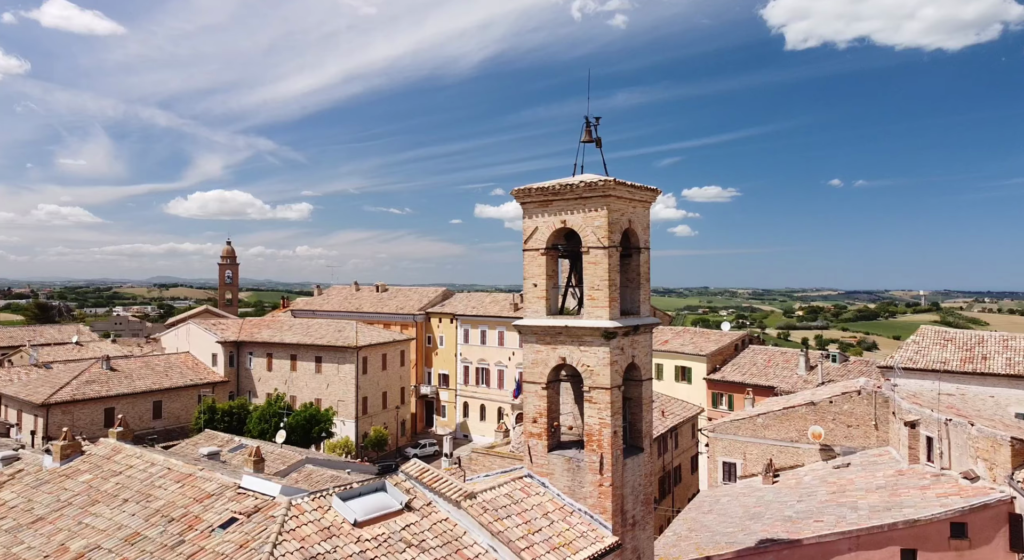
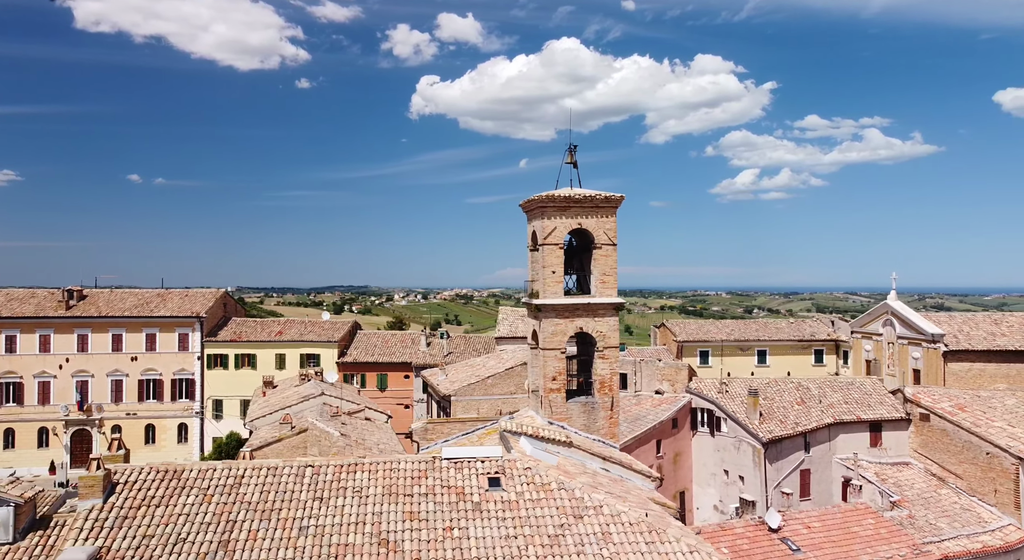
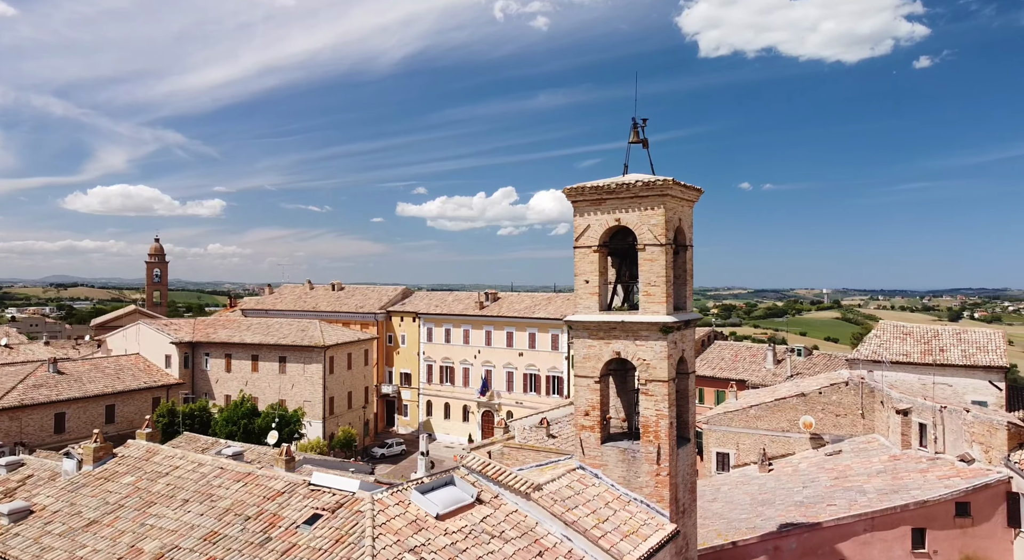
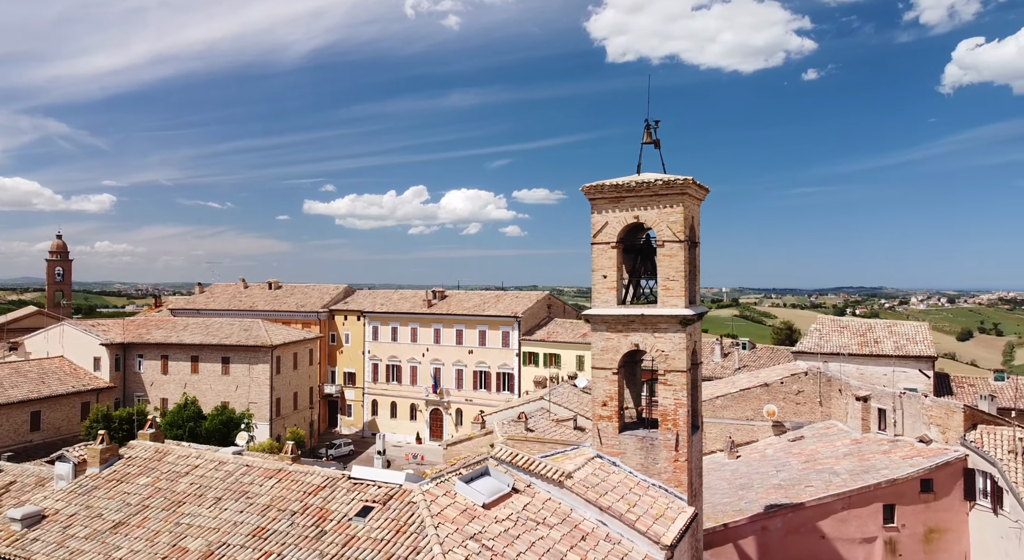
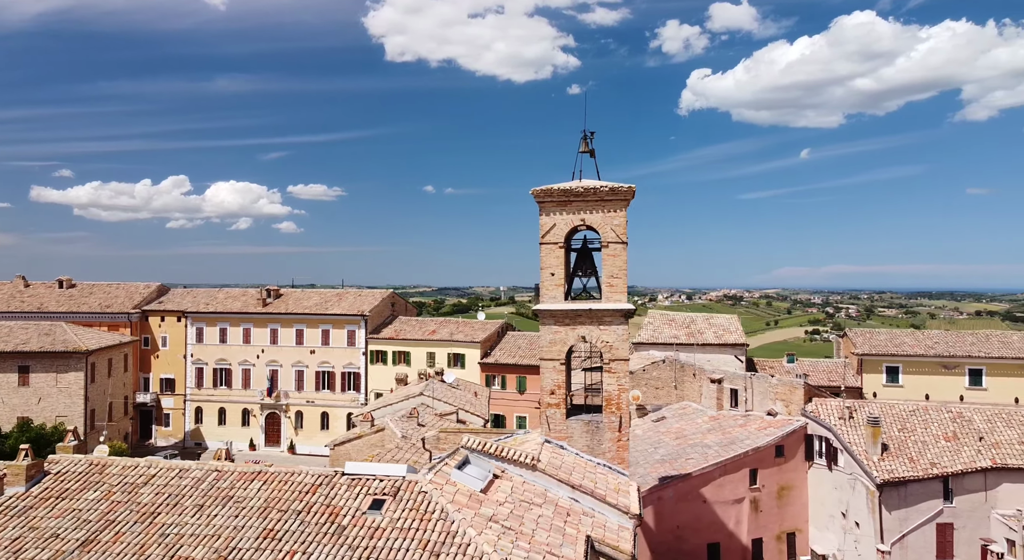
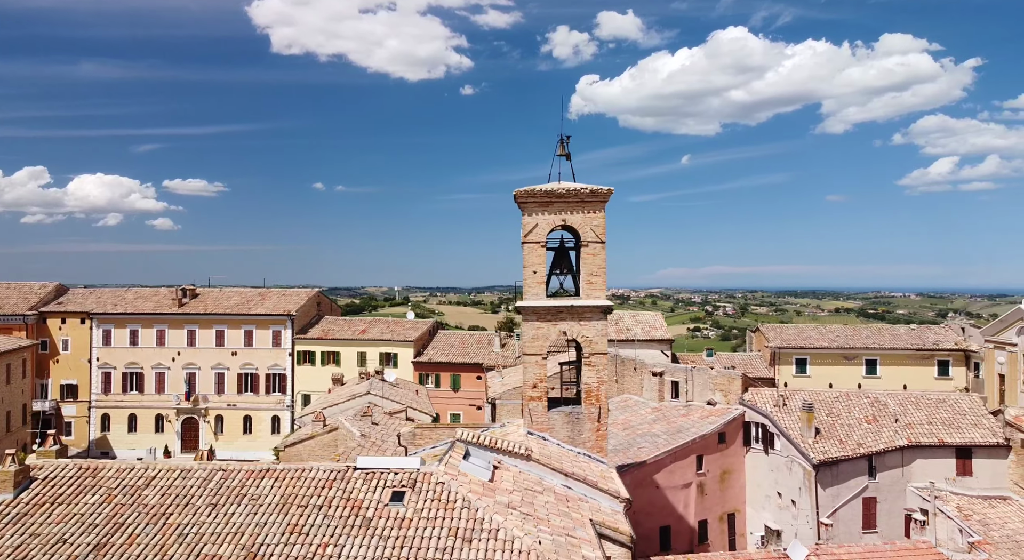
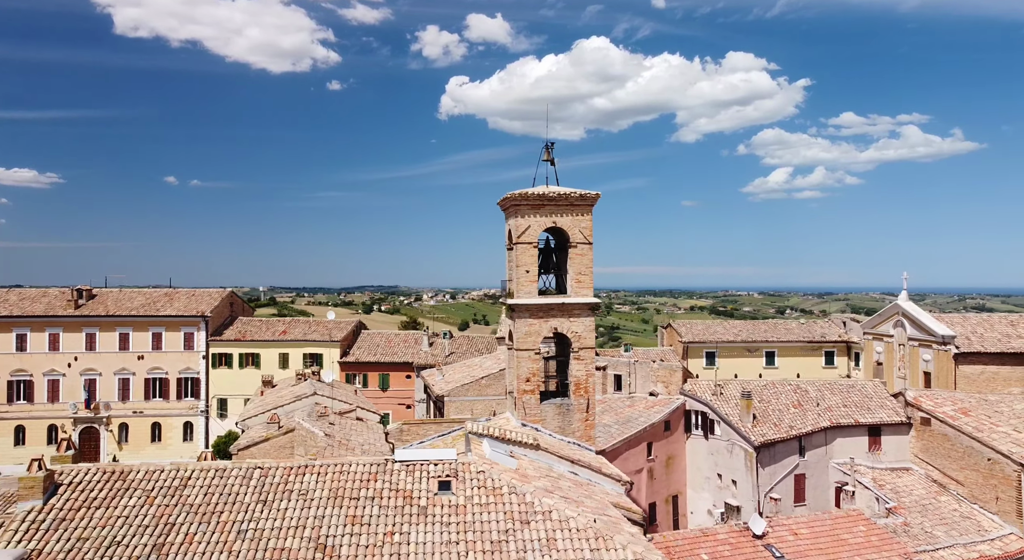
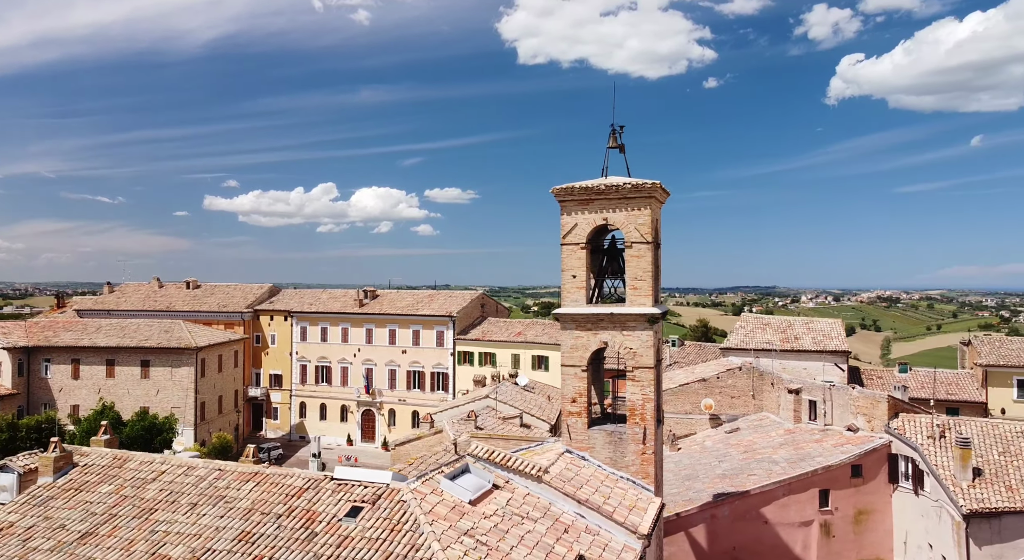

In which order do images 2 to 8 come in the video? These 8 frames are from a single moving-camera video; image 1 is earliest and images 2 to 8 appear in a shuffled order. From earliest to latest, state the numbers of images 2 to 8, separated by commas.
3, 4, 8, 5, 6, 7, 2
